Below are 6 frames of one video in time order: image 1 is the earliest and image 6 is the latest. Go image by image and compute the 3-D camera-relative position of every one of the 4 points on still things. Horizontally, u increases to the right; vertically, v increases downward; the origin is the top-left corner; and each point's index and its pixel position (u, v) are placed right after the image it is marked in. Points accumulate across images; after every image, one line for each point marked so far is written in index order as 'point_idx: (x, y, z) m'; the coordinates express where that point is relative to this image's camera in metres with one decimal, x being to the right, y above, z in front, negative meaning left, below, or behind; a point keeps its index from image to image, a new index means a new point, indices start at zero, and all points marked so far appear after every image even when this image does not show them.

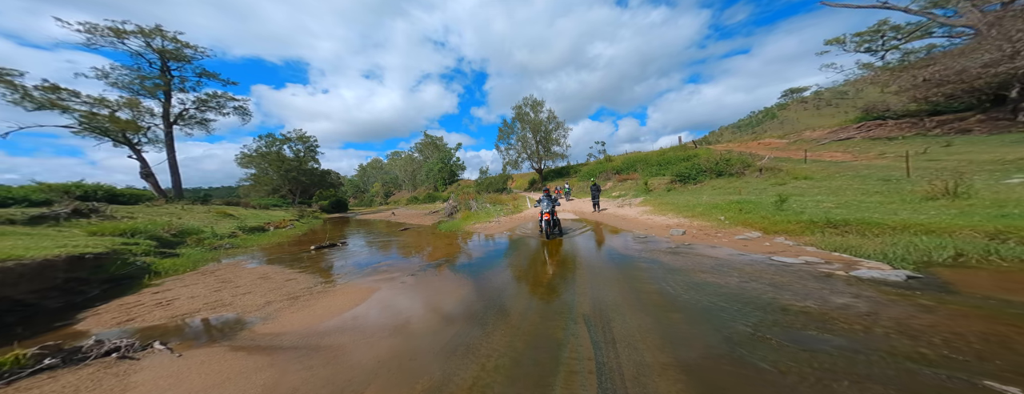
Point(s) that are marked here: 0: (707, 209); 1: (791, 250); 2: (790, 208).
0: (+6.8, -0.3, +9.2) m
1: (+5.0, -0.9, +5.0) m
2: (+6.7, -0.2, +6.6) m
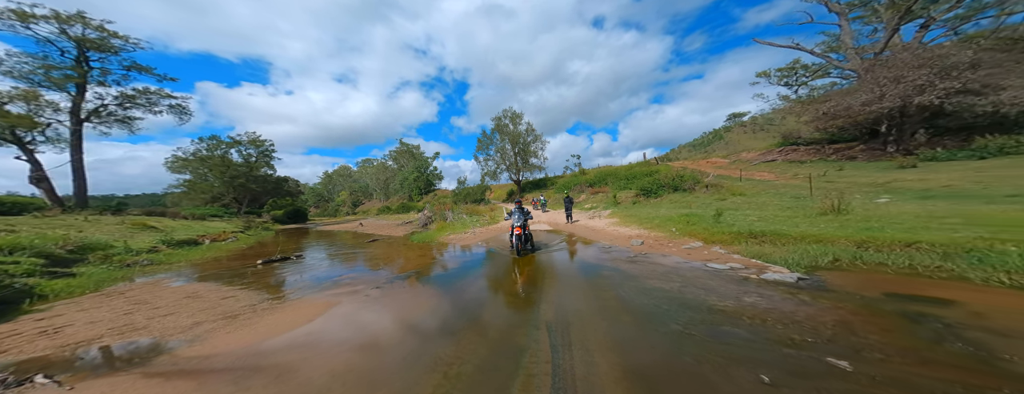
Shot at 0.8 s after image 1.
0: (+5.7, -0.8, +10.2) m
1: (+4.3, -1.3, +5.7) m
2: (+5.9, -0.6, +7.6) m
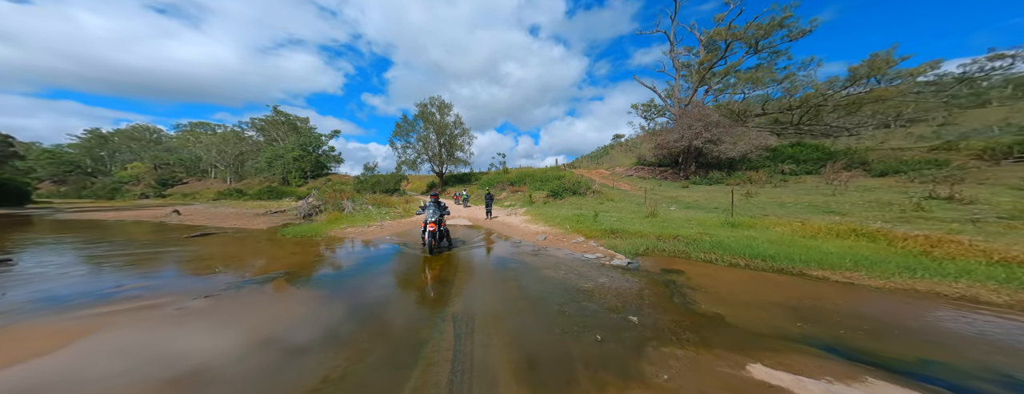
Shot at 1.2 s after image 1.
0: (+2.3, -0.9, +12.1) m
1: (+2.2, -1.4, +7.5) m
2: (+3.2, -0.8, +9.7) m
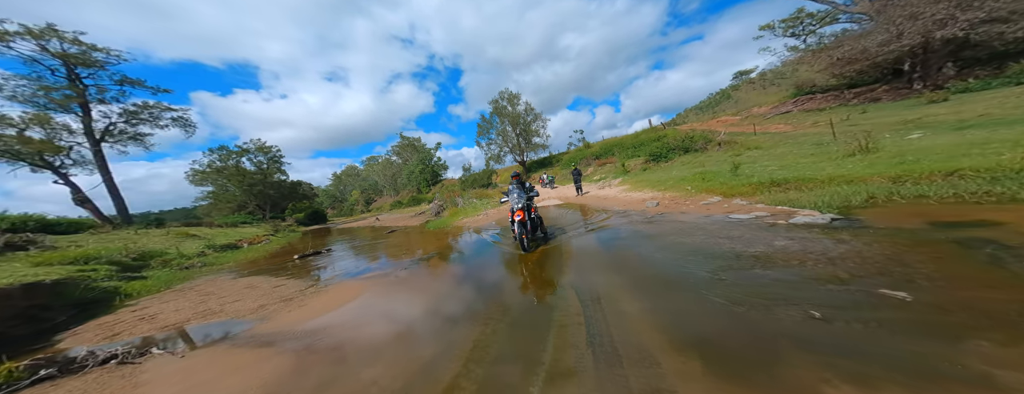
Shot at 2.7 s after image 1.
0: (+6.2, +0.6, +9.8) m
1: (+4.7, -0.2, +5.5) m
2: (+6.2, +0.6, +7.3) m
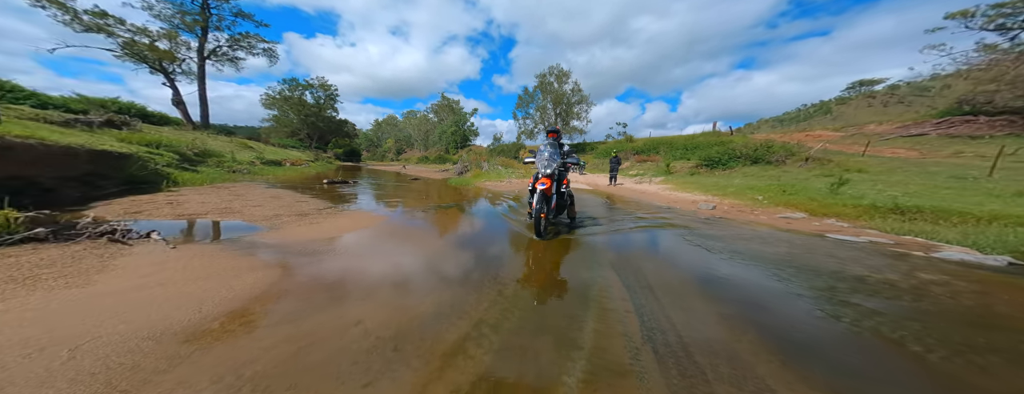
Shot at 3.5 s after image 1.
0: (+7.3, +0.2, +8.6) m
1: (+5.3, -0.6, +4.4) m
2: (+7.2, +0.1, +6.0) m
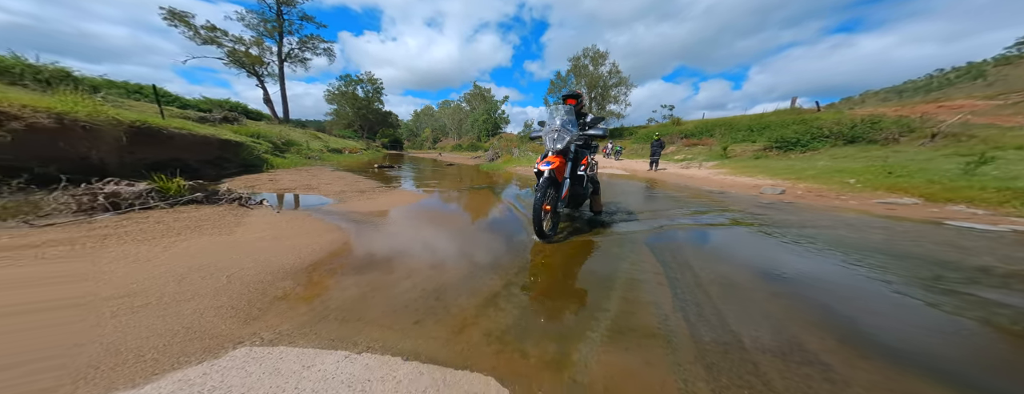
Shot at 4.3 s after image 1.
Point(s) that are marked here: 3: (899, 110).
0: (+8.6, +0.6, +7.2) m
1: (+5.9, -0.3, +3.5) m
2: (+8.0, +0.3, +4.7) m
3: (+24.8, +5.4, +17.9) m
